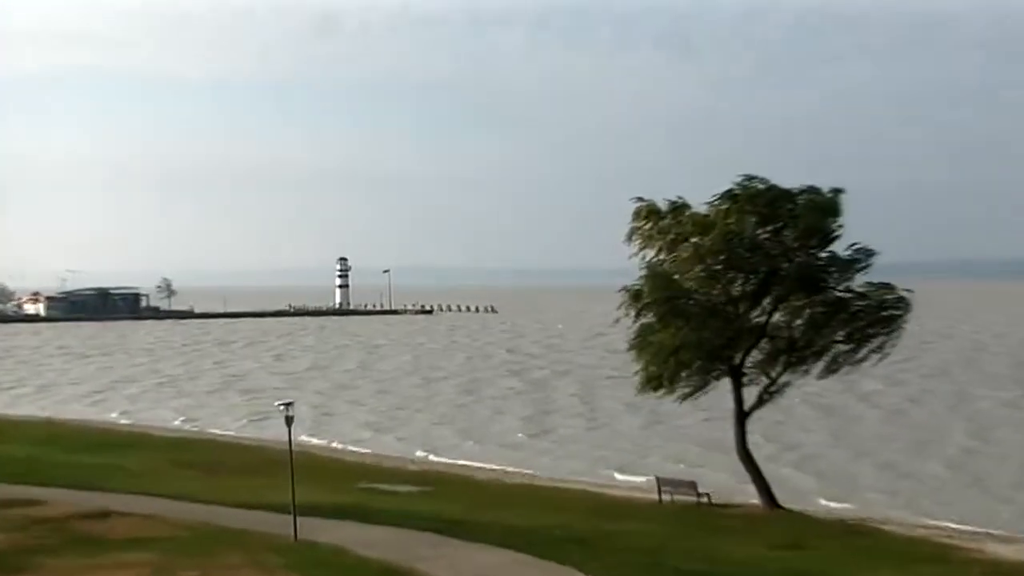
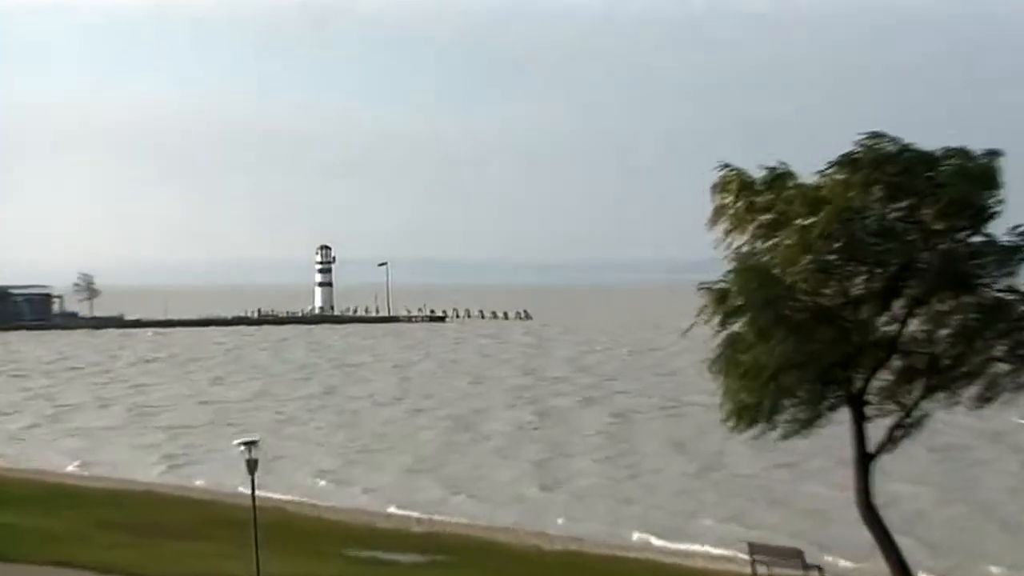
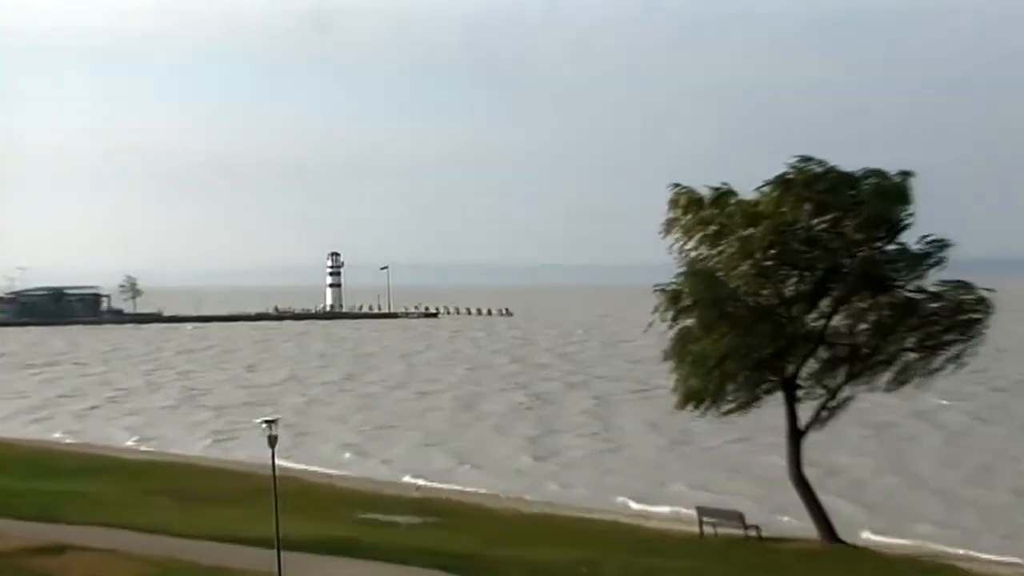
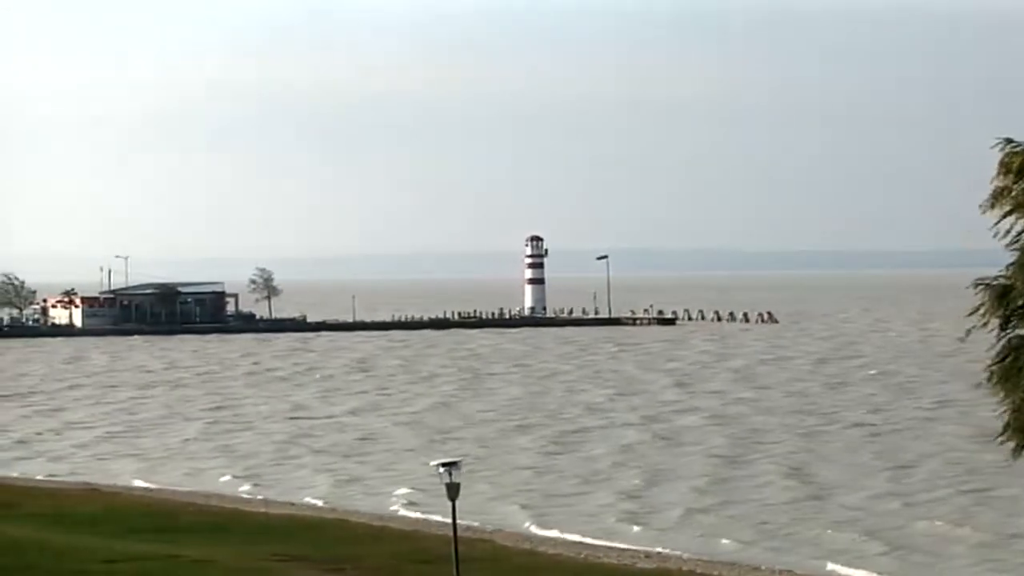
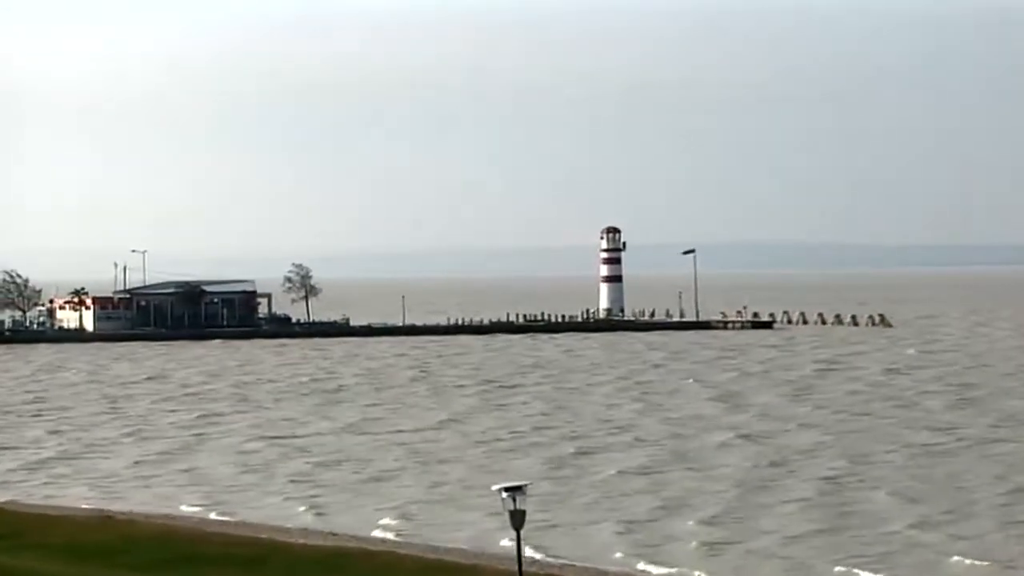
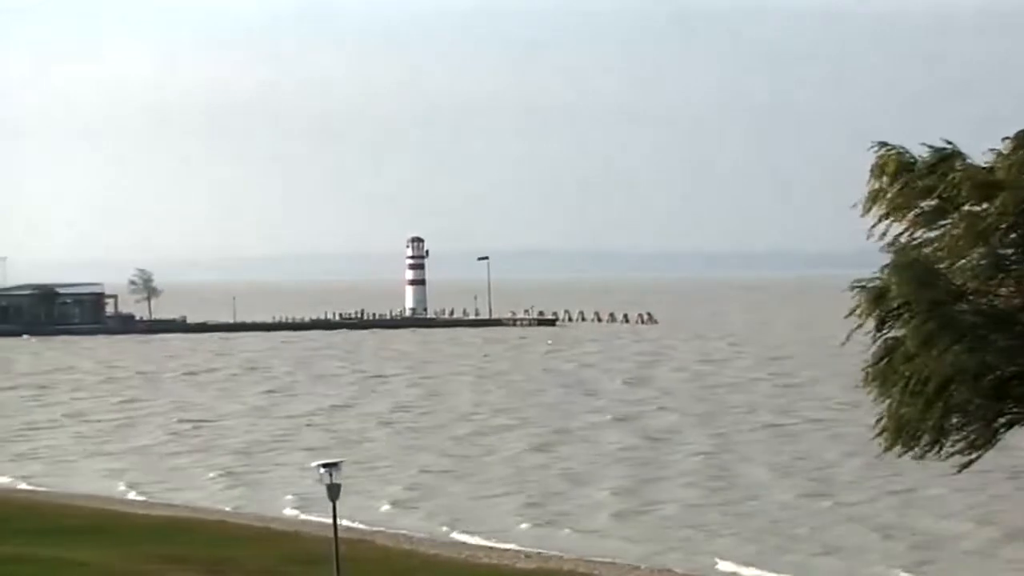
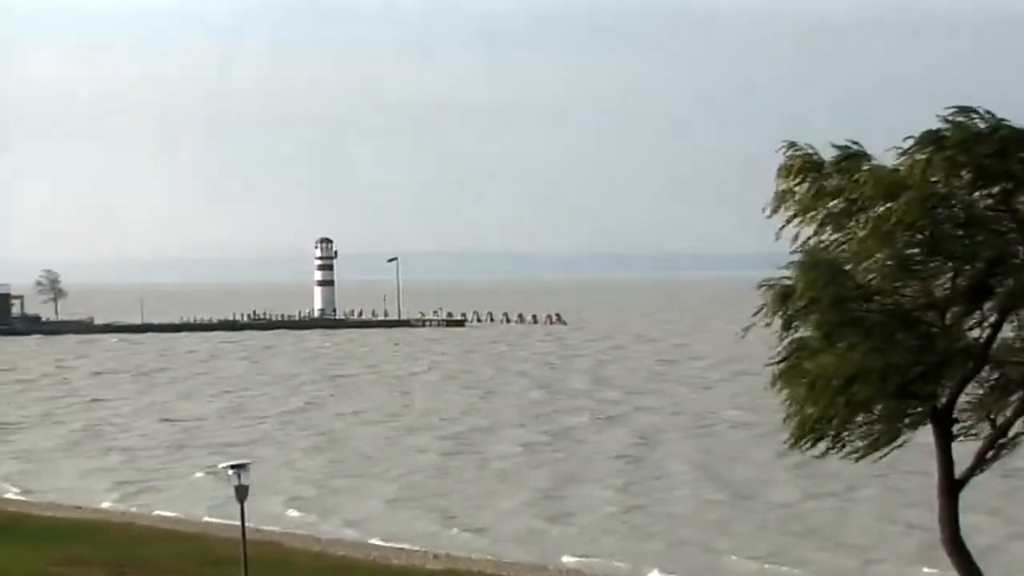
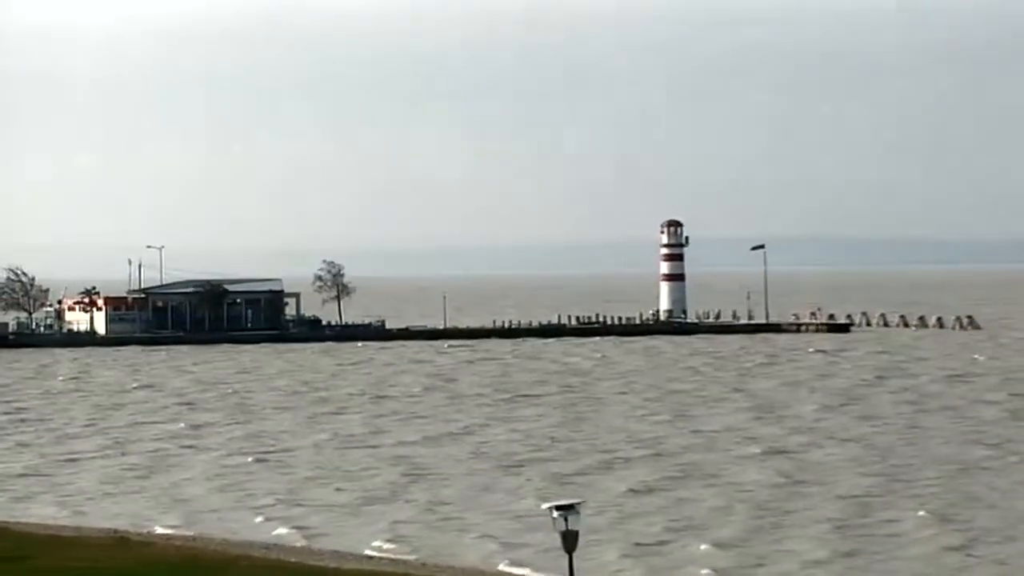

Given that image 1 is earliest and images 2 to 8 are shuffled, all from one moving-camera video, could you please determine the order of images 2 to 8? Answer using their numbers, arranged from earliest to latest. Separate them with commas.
3, 2, 7, 6, 4, 5, 8
